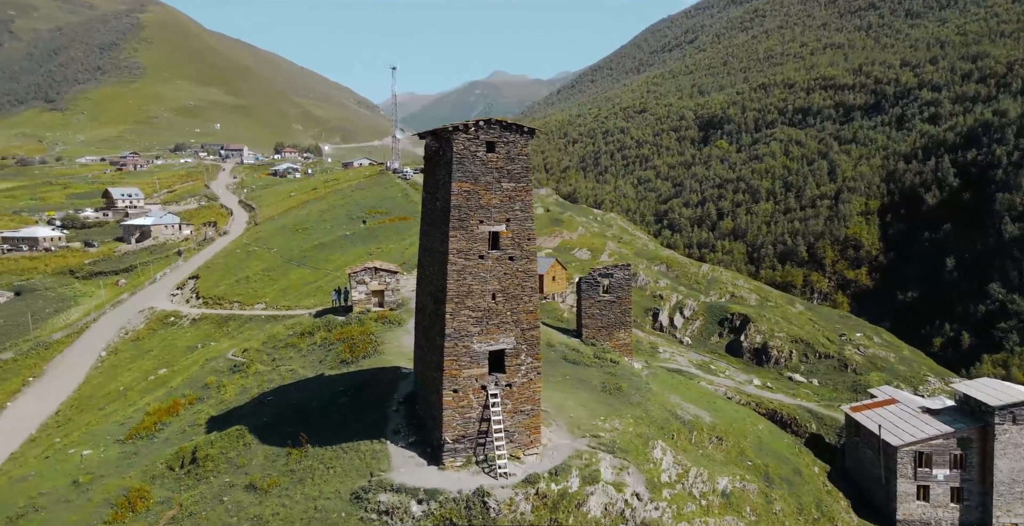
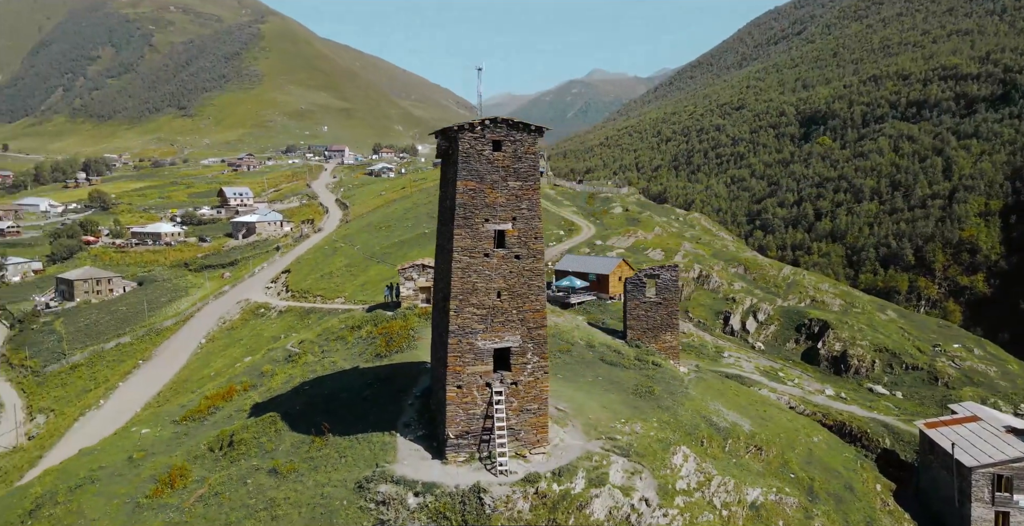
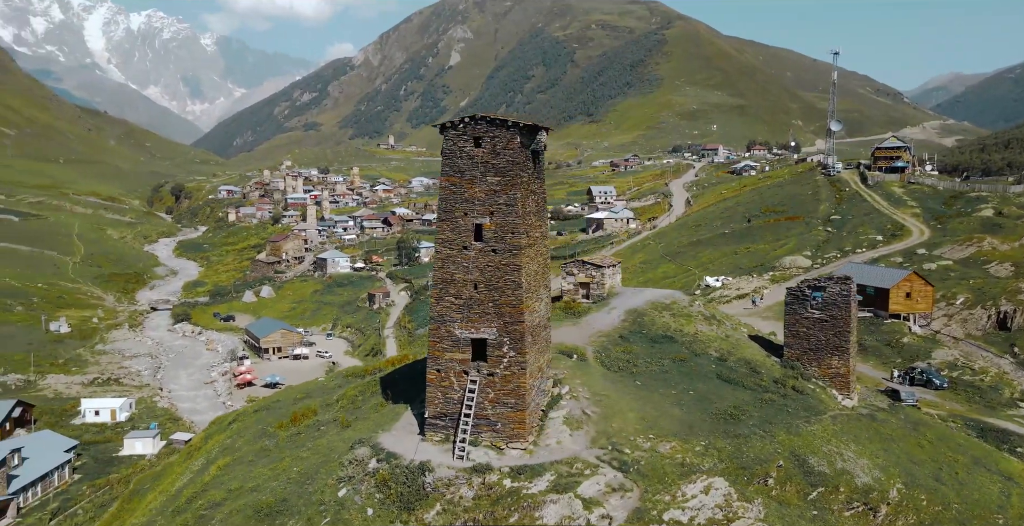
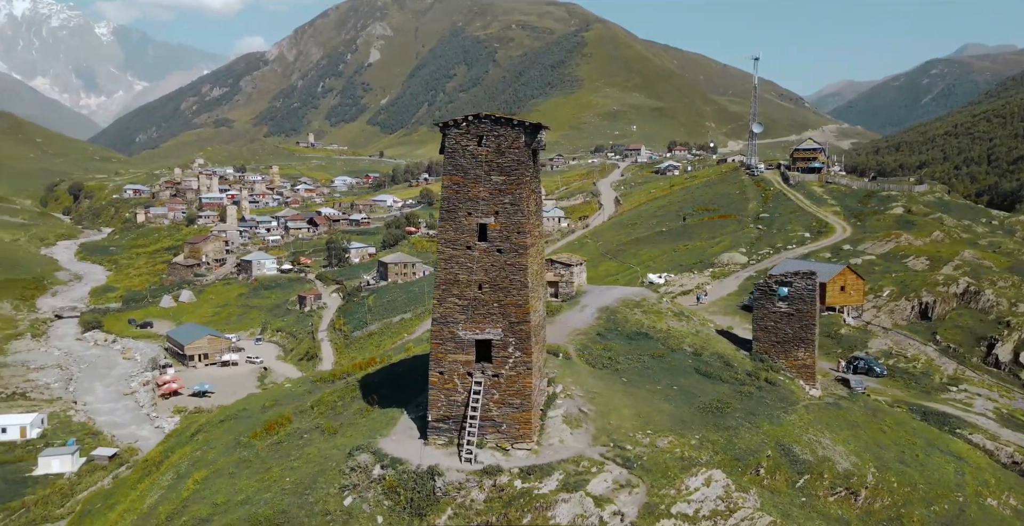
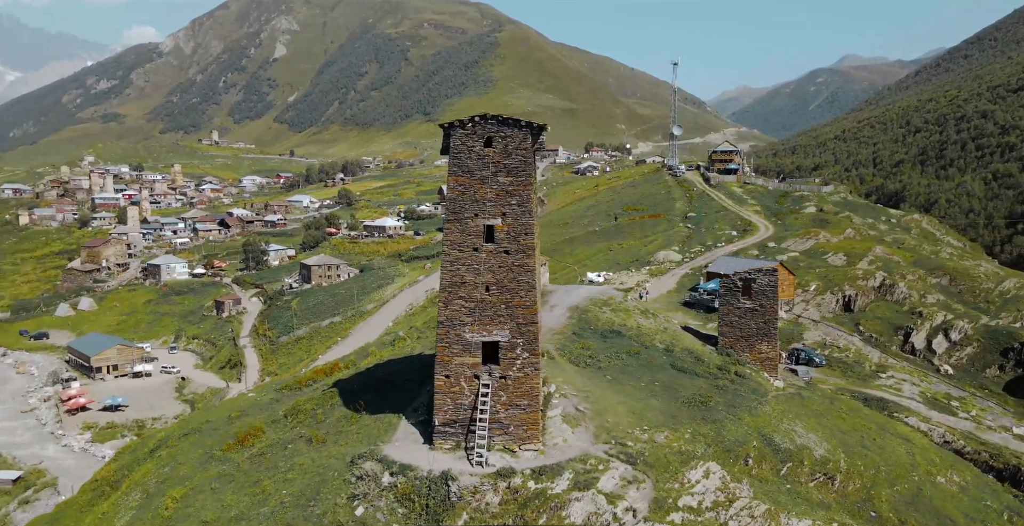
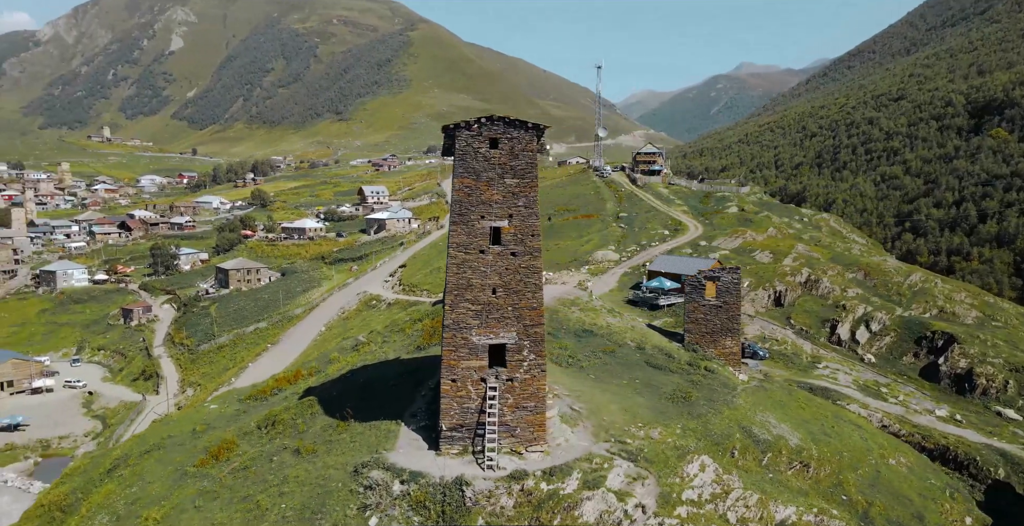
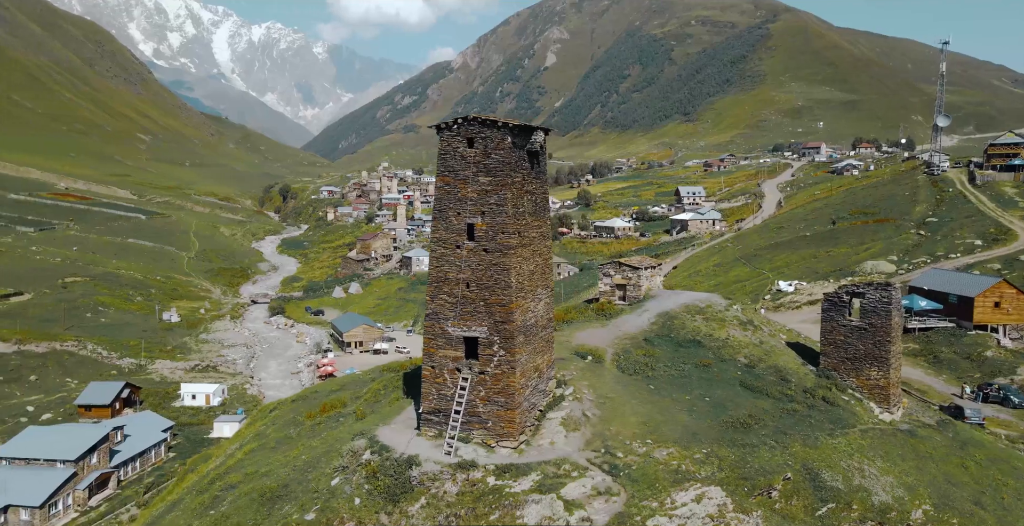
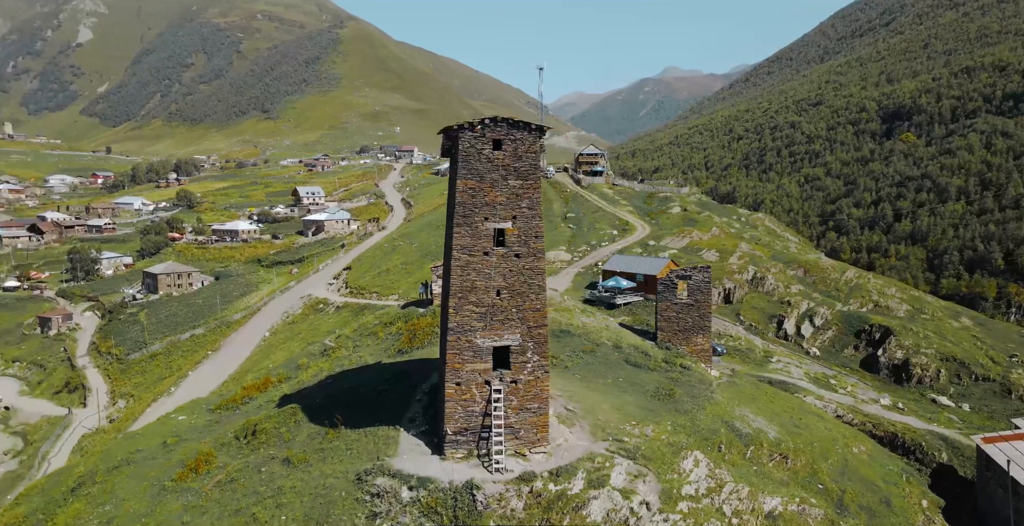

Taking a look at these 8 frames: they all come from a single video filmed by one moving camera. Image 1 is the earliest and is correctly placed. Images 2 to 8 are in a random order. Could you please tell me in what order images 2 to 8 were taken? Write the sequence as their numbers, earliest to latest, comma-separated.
2, 8, 6, 5, 4, 3, 7
